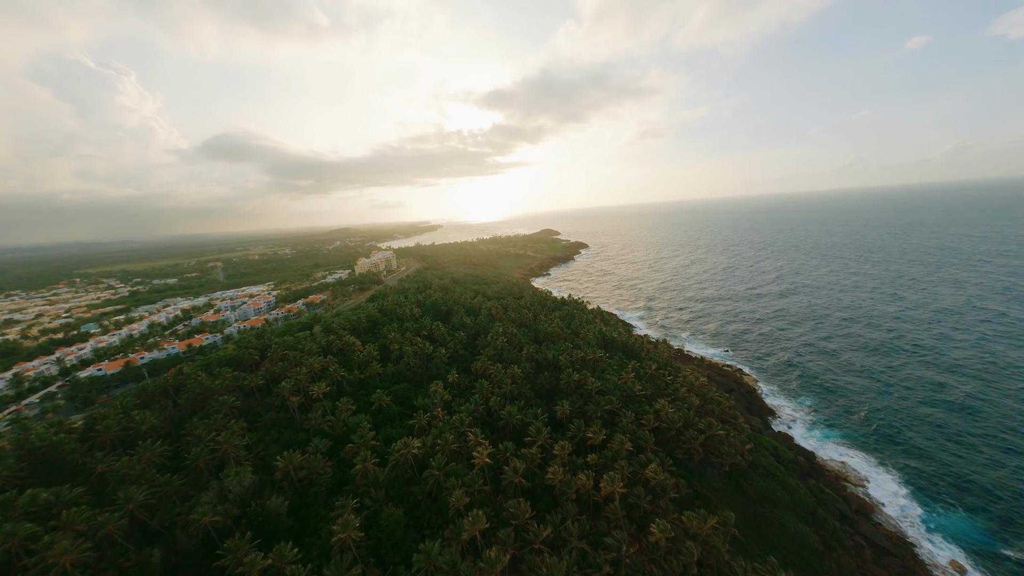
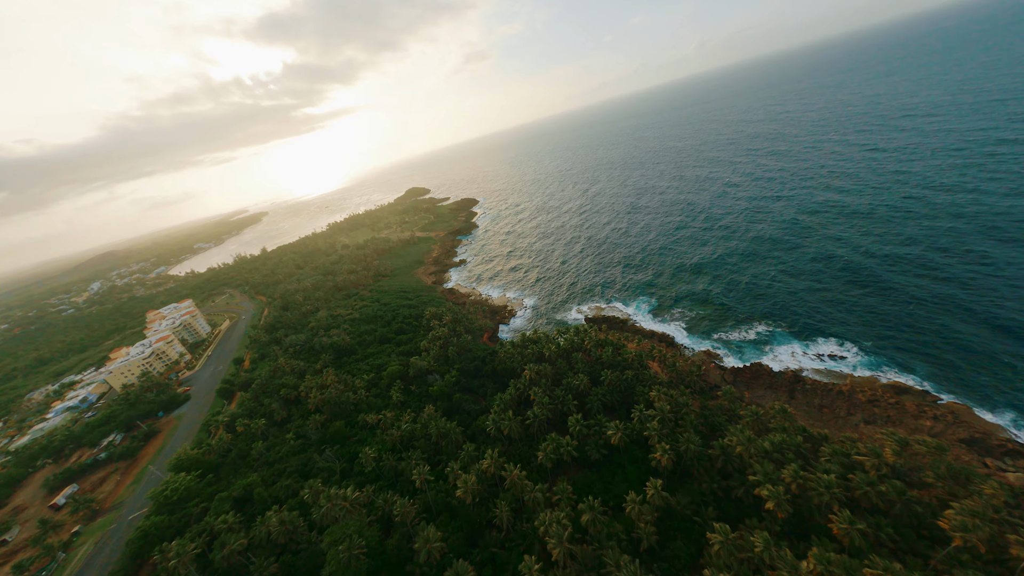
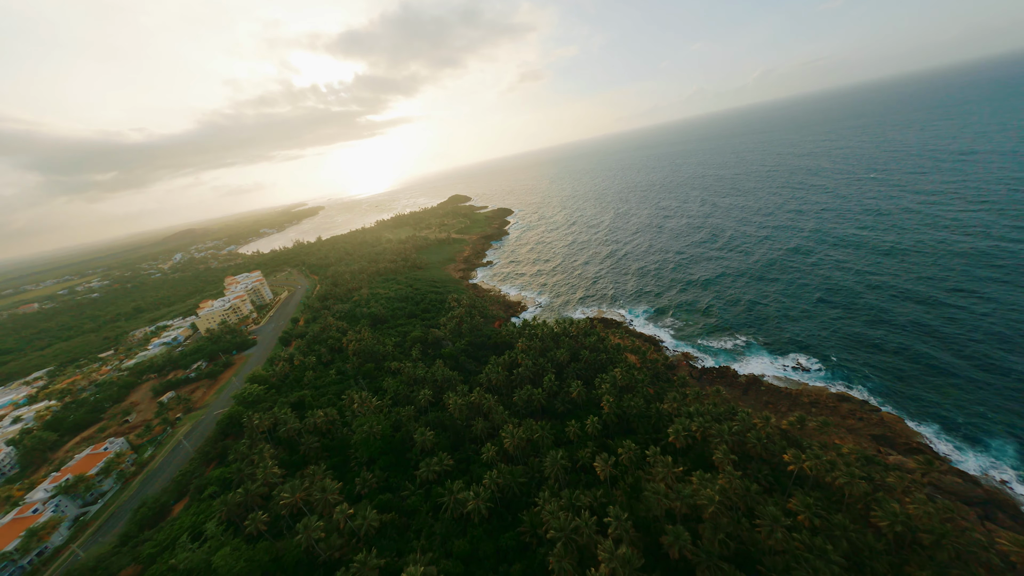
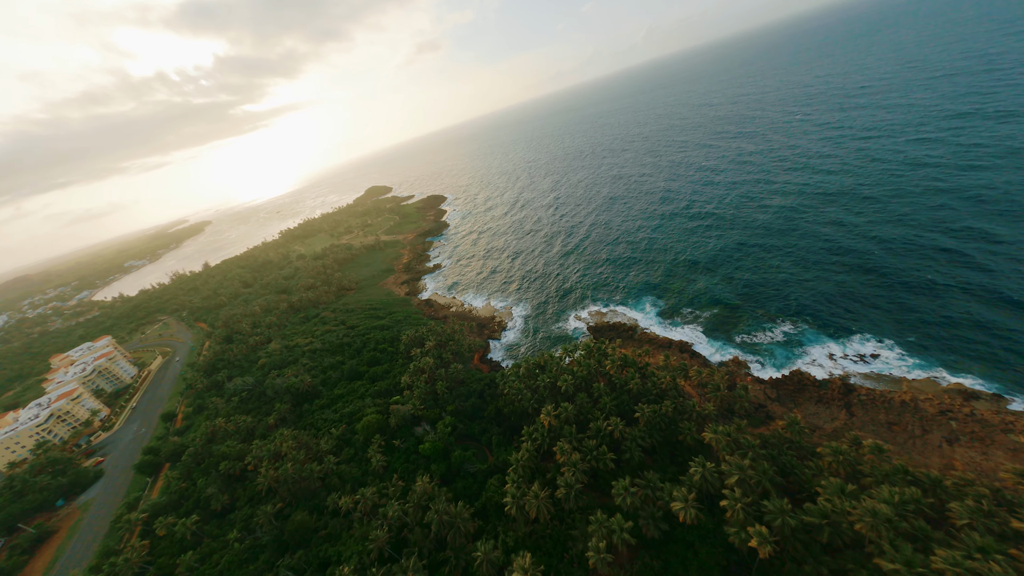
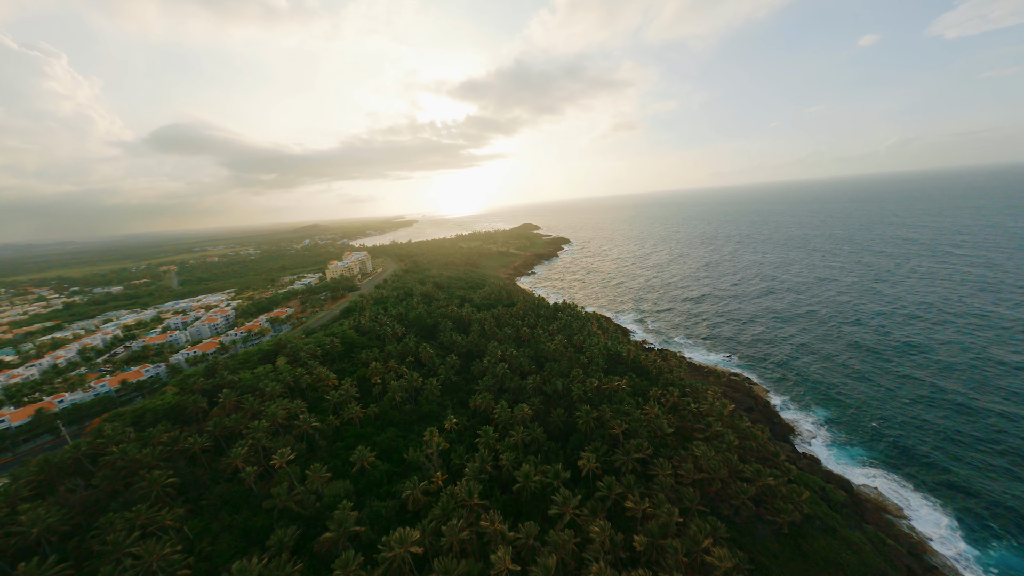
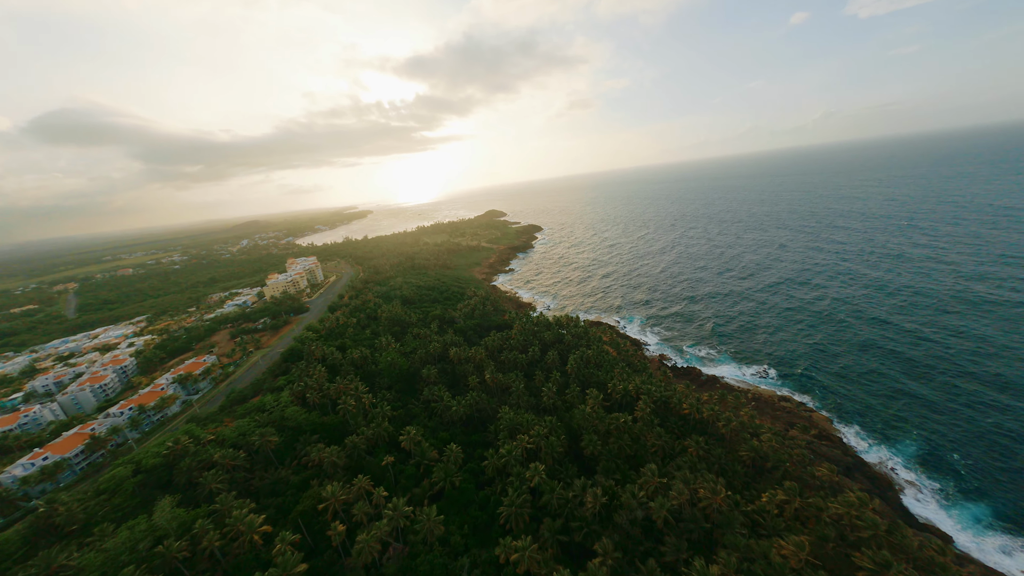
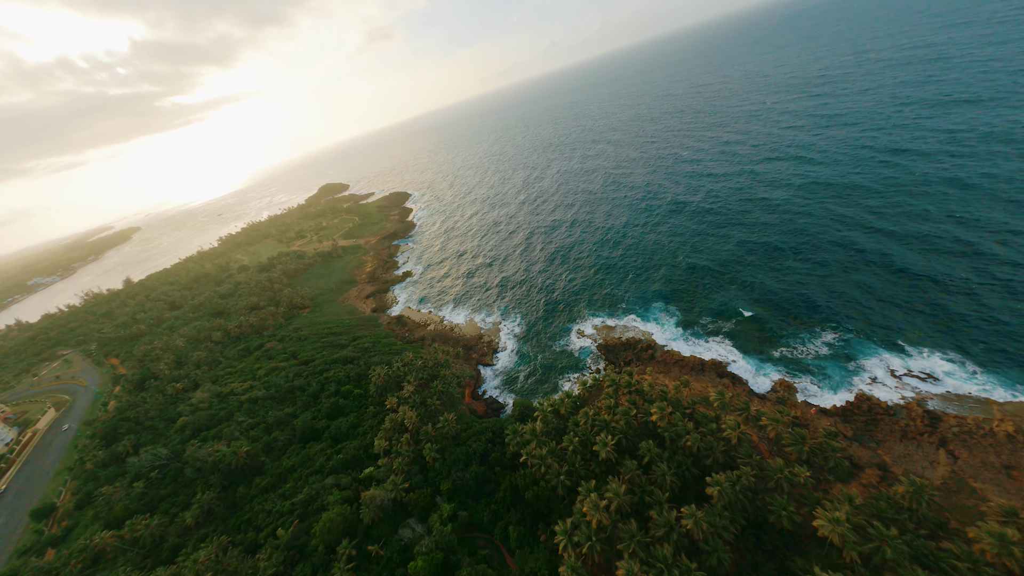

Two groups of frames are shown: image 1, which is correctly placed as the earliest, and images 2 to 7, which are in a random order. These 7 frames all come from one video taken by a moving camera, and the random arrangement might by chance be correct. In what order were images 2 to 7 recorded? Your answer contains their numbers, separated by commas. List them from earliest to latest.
5, 6, 3, 2, 4, 7
